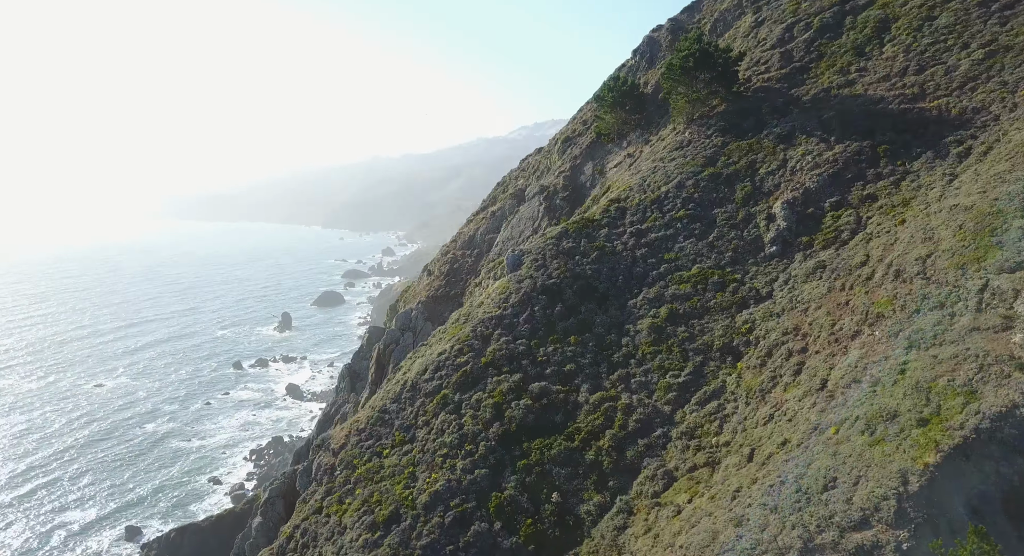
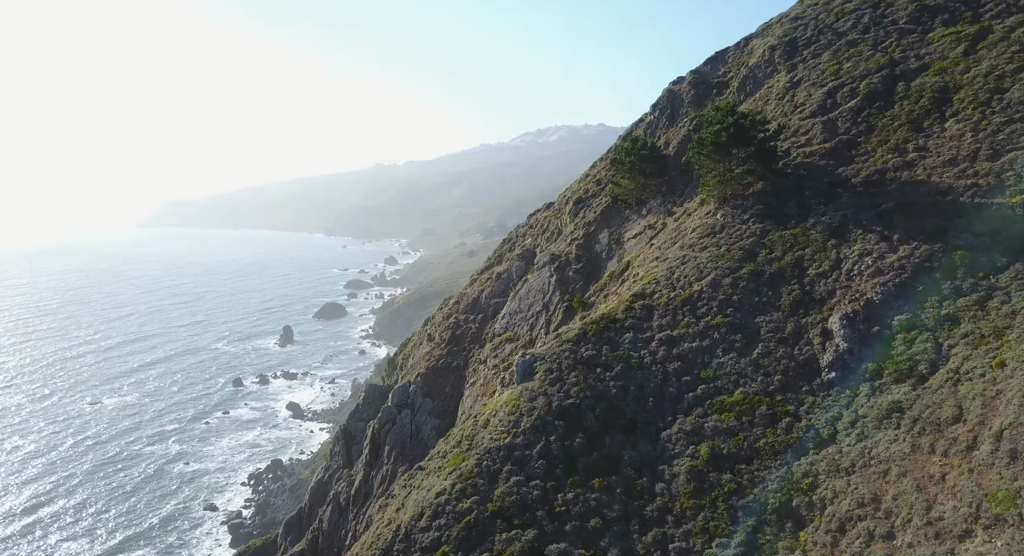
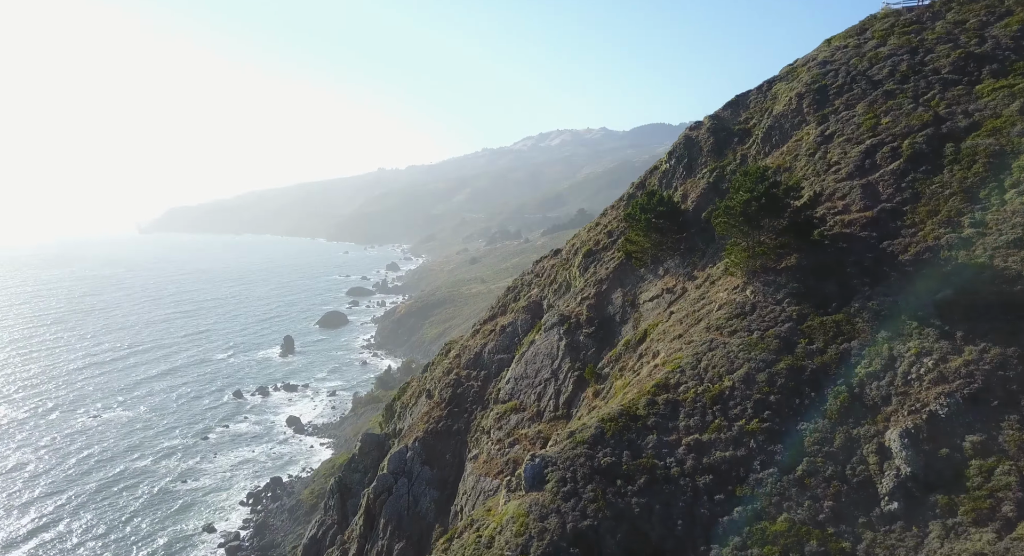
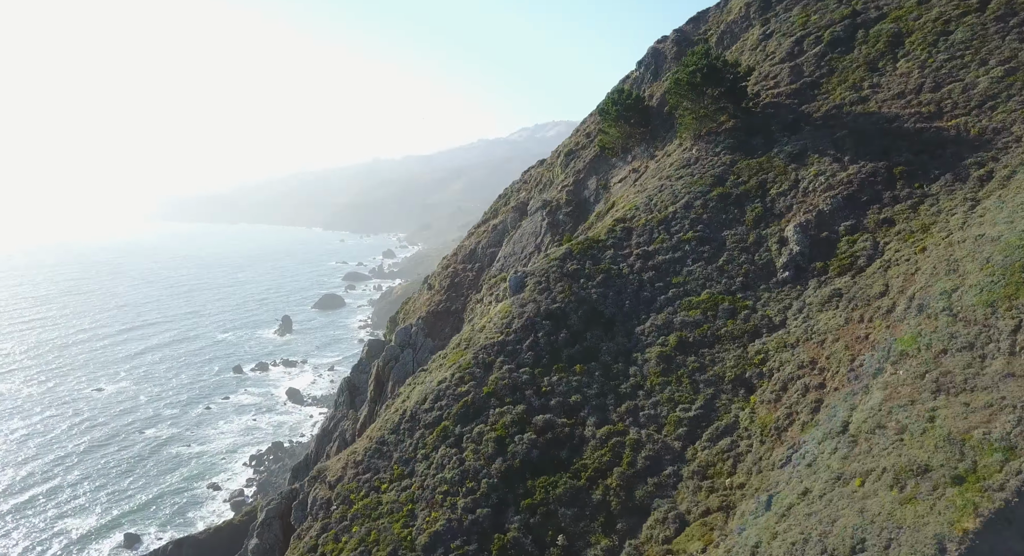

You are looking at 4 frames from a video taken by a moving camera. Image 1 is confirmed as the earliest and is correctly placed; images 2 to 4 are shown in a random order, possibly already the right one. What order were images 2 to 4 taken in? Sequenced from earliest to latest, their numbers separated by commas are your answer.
4, 2, 3
